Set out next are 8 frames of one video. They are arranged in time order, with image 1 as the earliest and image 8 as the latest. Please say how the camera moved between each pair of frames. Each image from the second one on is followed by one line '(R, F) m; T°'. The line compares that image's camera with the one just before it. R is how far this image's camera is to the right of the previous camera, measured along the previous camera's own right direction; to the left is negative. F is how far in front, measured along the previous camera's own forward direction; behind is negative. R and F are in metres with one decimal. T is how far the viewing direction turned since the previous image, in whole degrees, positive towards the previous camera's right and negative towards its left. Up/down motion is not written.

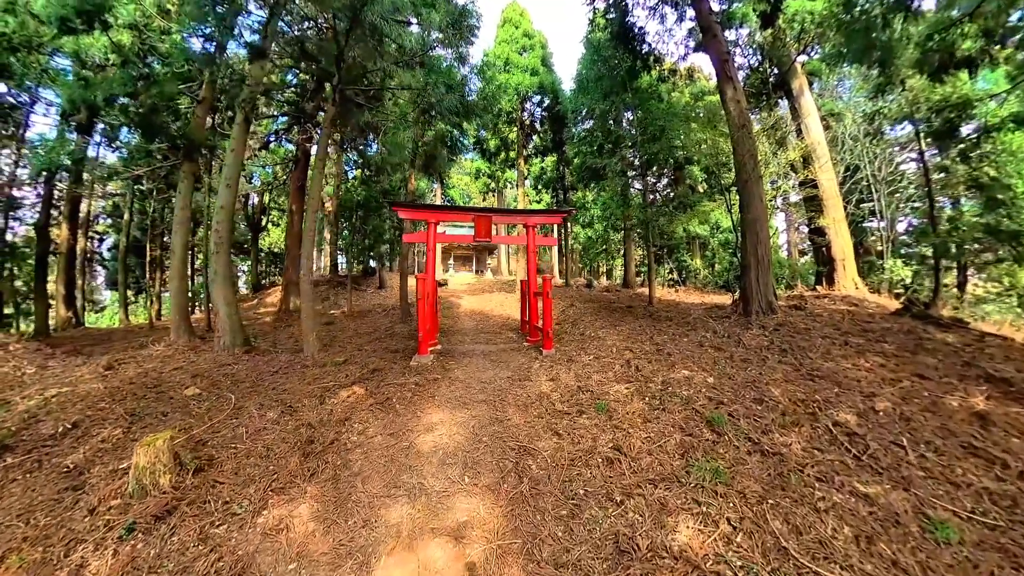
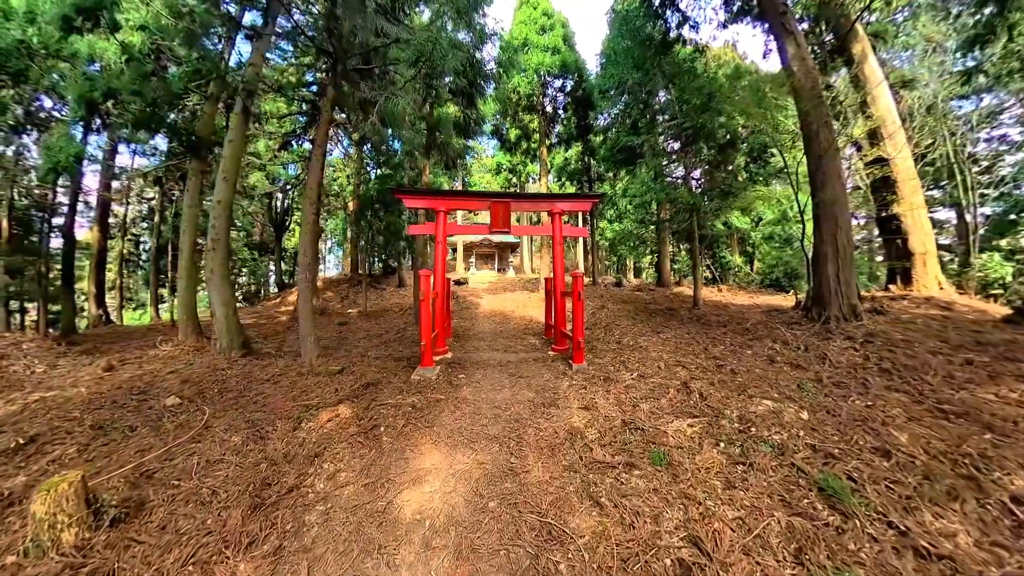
(0.0, +1.0) m; -4°
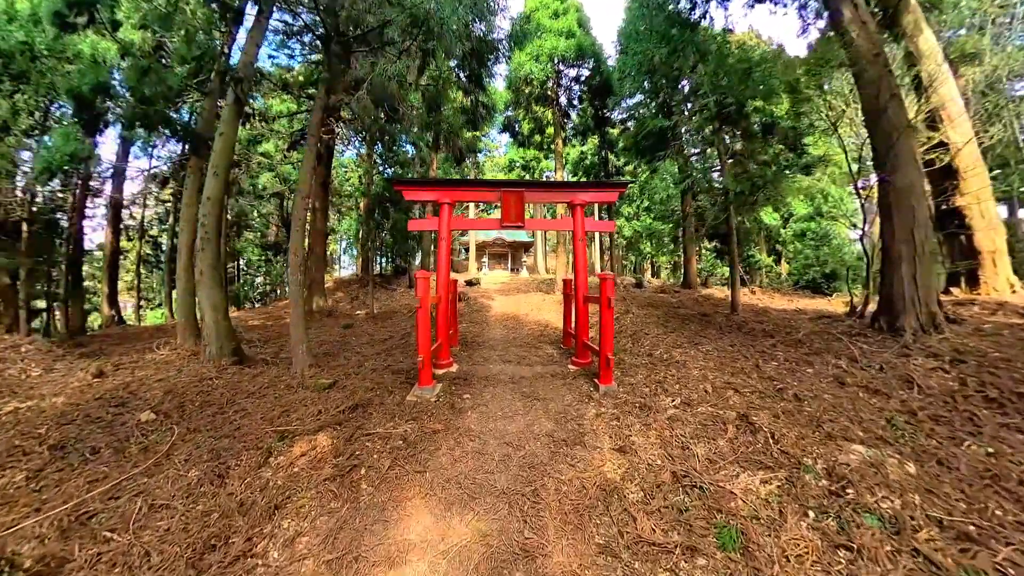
(0.0, +0.7) m; -2°
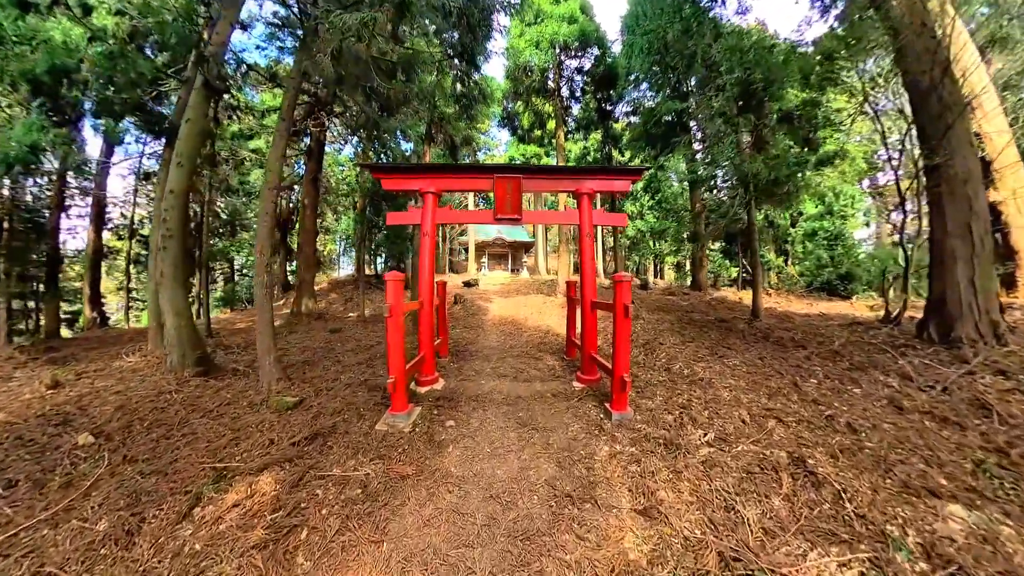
(+0.1, +0.7) m; 0°
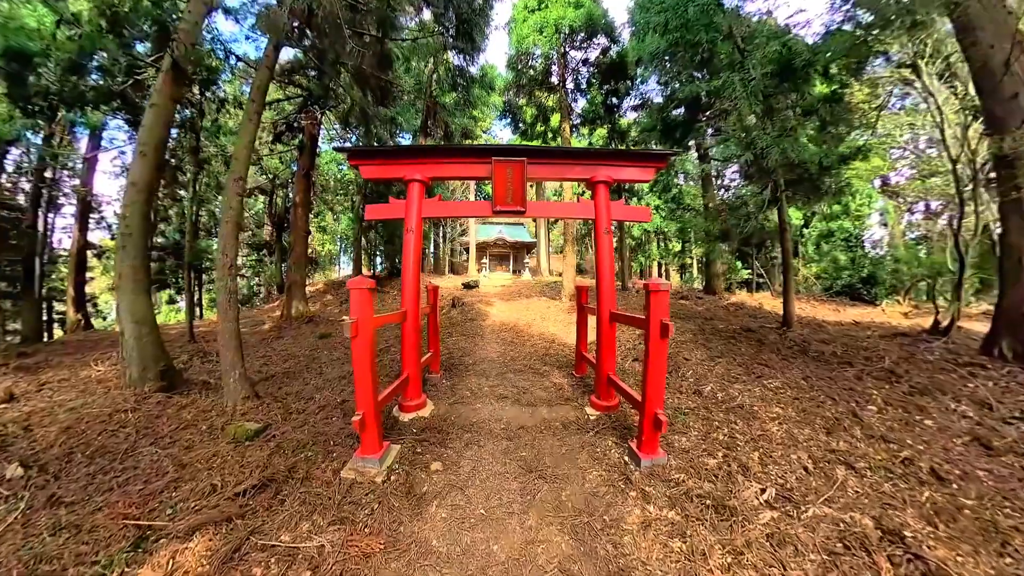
(0.0, +0.6) m; 0°
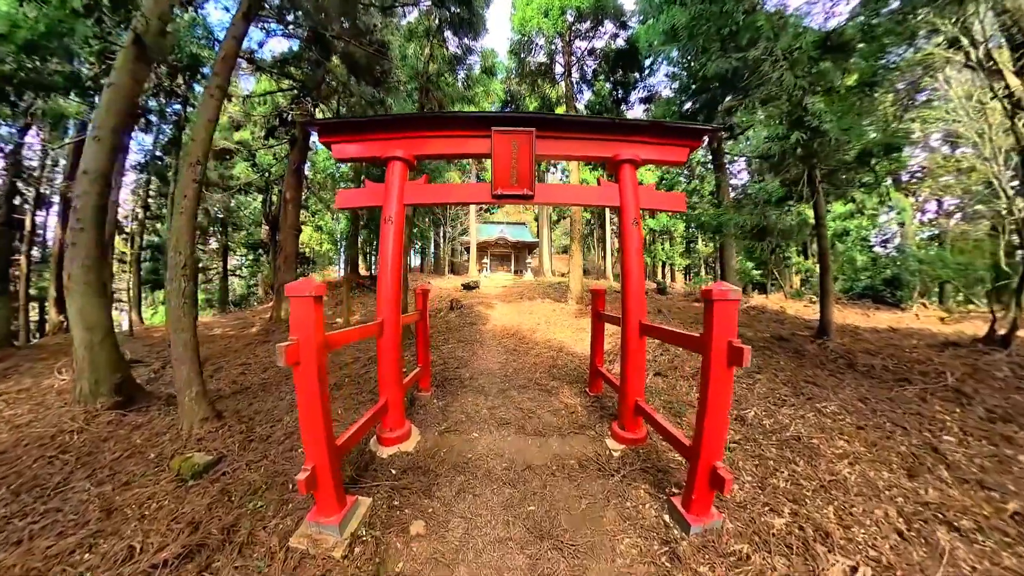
(0.0, +0.6) m; 0°
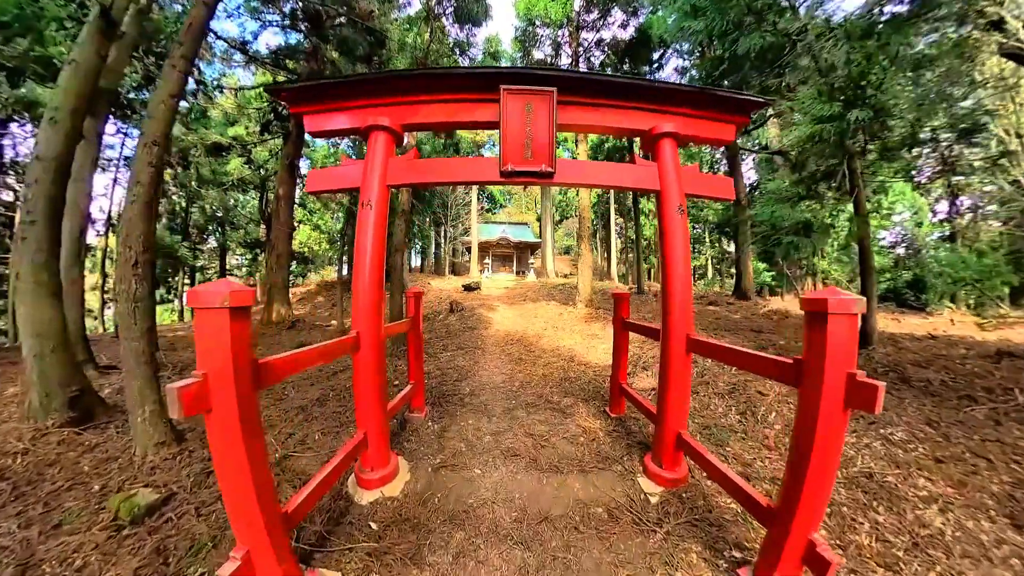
(-0.1, +0.5) m; 0°
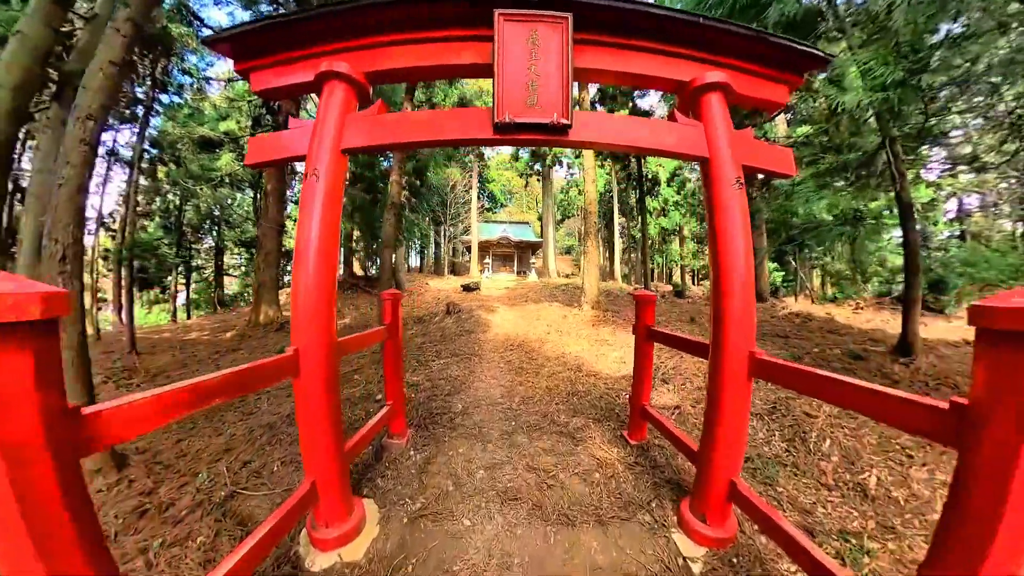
(0.0, +0.5) m; 0°
